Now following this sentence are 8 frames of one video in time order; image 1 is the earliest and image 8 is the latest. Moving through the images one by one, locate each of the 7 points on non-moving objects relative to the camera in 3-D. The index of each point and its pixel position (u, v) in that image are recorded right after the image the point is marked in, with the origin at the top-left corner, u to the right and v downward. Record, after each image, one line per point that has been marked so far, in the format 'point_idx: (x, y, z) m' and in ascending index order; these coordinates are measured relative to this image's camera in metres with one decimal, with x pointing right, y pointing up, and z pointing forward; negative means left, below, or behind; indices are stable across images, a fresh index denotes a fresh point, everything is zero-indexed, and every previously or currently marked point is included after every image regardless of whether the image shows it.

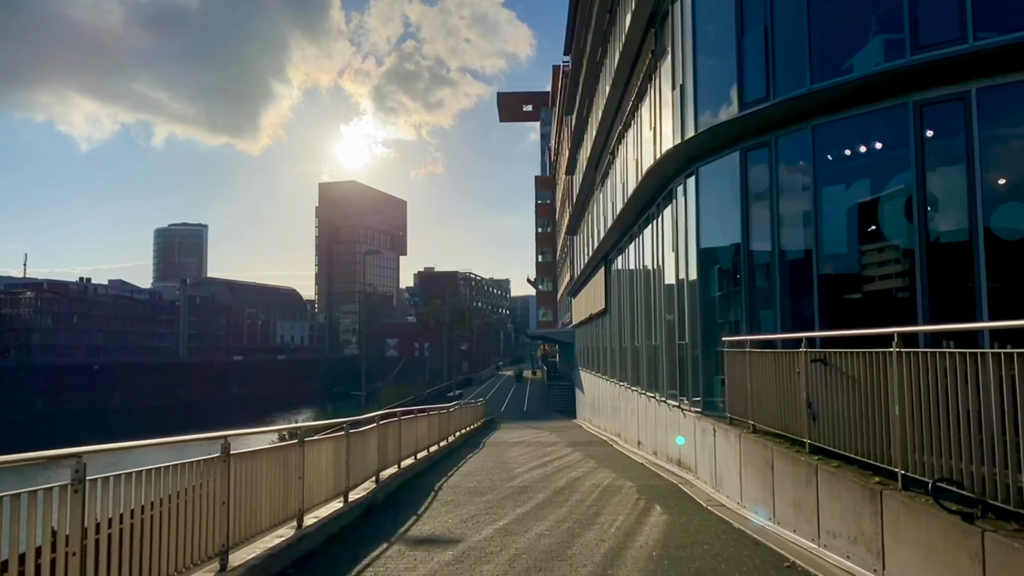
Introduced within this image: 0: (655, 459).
0: (+3.0, -3.6, +16.4) m
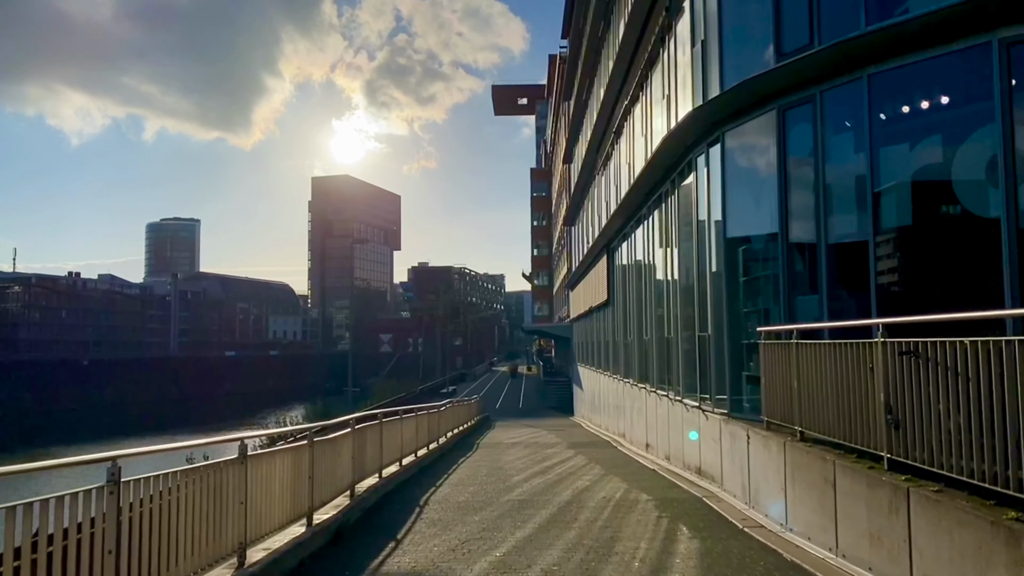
0: (+2.9, -3.3, +14.7) m
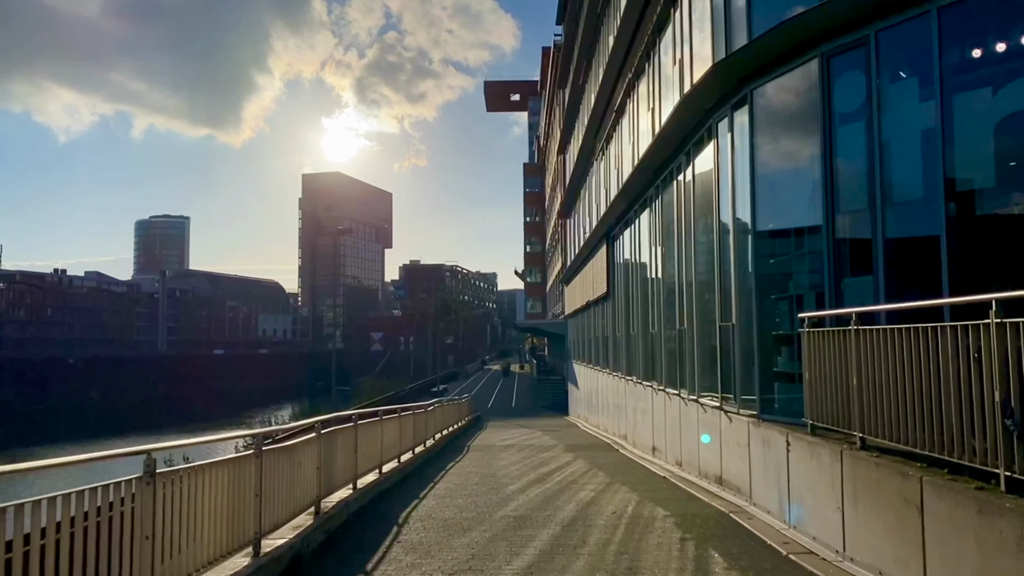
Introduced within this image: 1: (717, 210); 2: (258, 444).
0: (+2.8, -3.1, +13.2) m
1: (+3.1, +1.2, +11.9) m
2: (-2.3, -1.4, +7.1) m
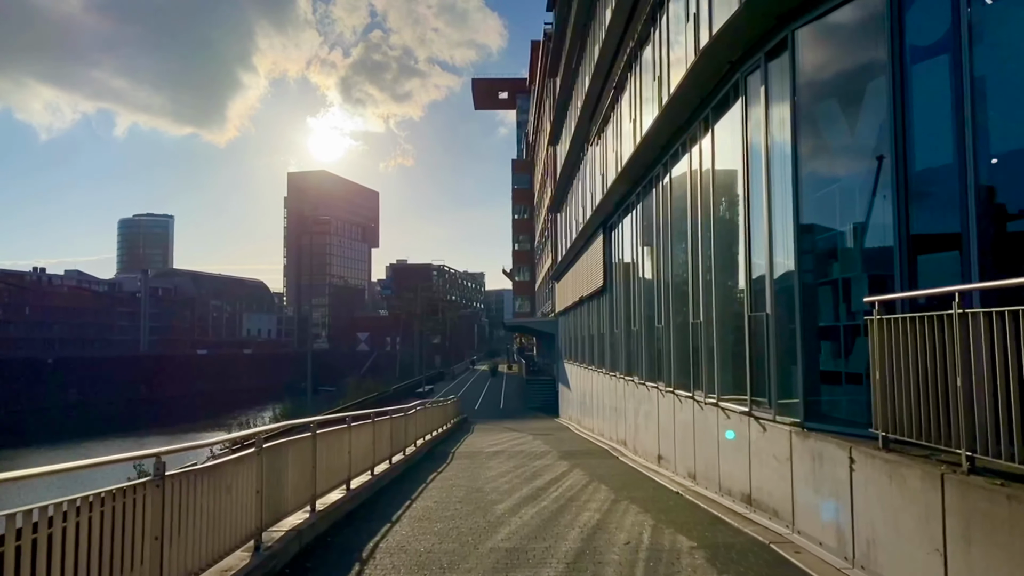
0: (+2.7, -2.9, +11.5) m
1: (+3.0, +1.4, +10.2) m
2: (-2.3, -1.2, +5.3) m
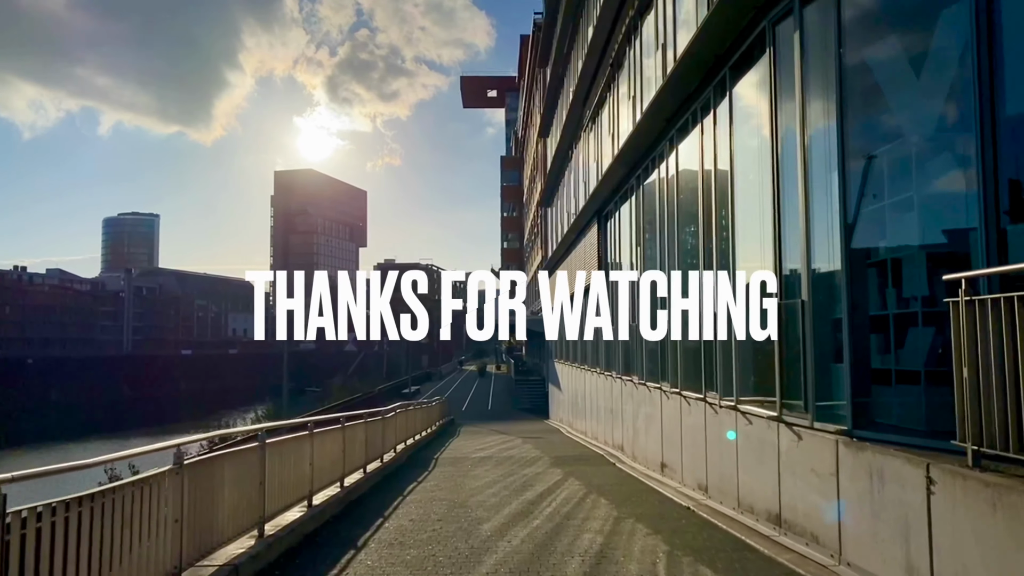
0: (+2.5, -2.7, +10.1) m
1: (+2.9, +1.5, +8.9) m
2: (-2.4, -1.0, +3.8) m
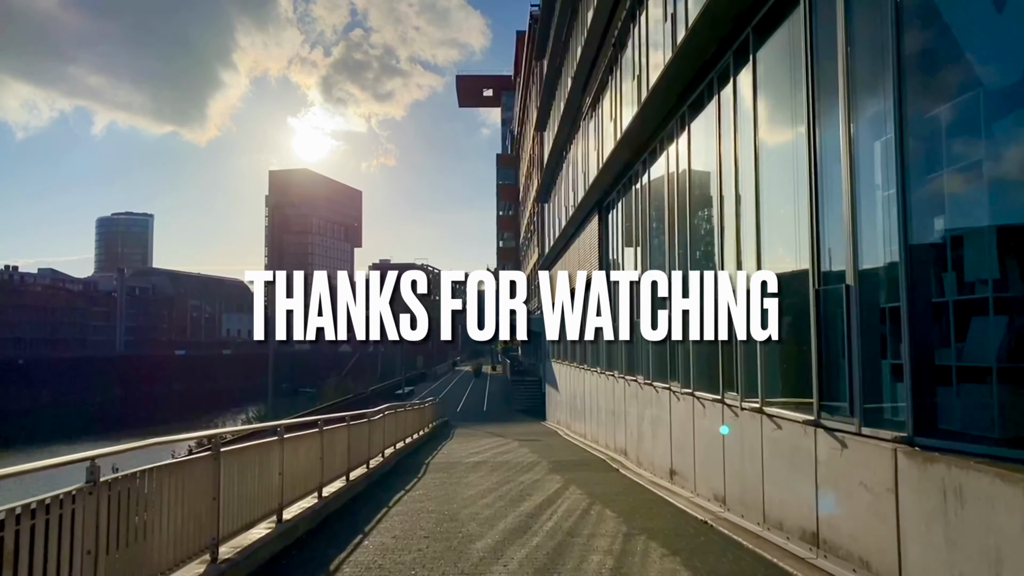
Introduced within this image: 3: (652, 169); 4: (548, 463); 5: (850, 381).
0: (+2.5, -2.6, +9.1) m
1: (+2.8, +1.7, +7.8) m
2: (-2.4, -0.9, +2.8) m
3: (+2.7, +2.3, +15.7) m
4: (+0.7, -3.5, +15.7) m
5: (+2.8, -0.8, +6.6) m
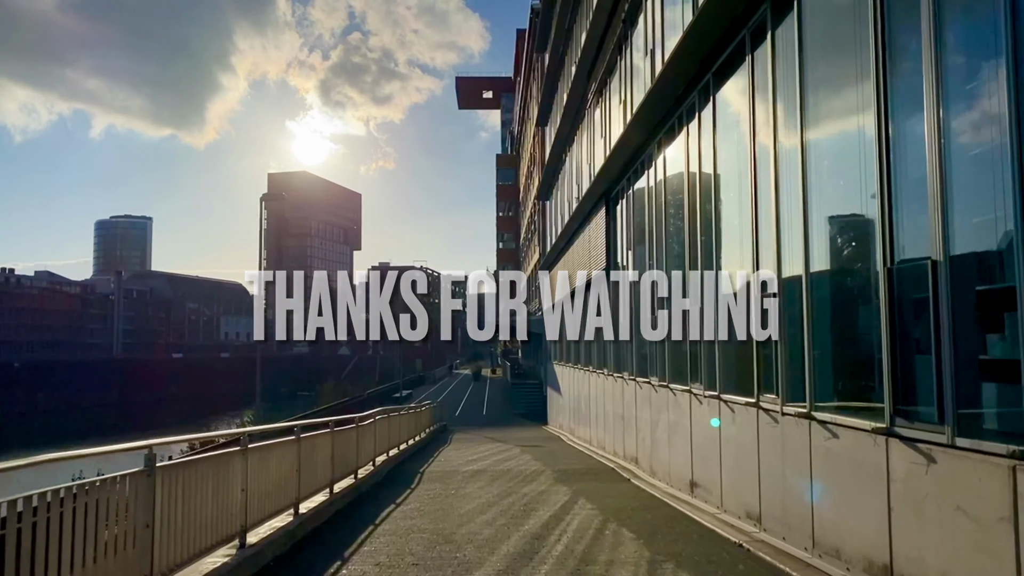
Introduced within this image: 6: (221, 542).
0: (+2.5, -2.5, +7.8) m
1: (+2.9, +1.8, +6.6) m
2: (-2.4, -0.7, +1.6) m
3: (+2.8, +2.4, +14.5) m
4: (+0.8, -3.4, +14.5) m
5: (+2.9, -0.6, +5.4) m
6: (-2.4, -2.1, +6.5) m
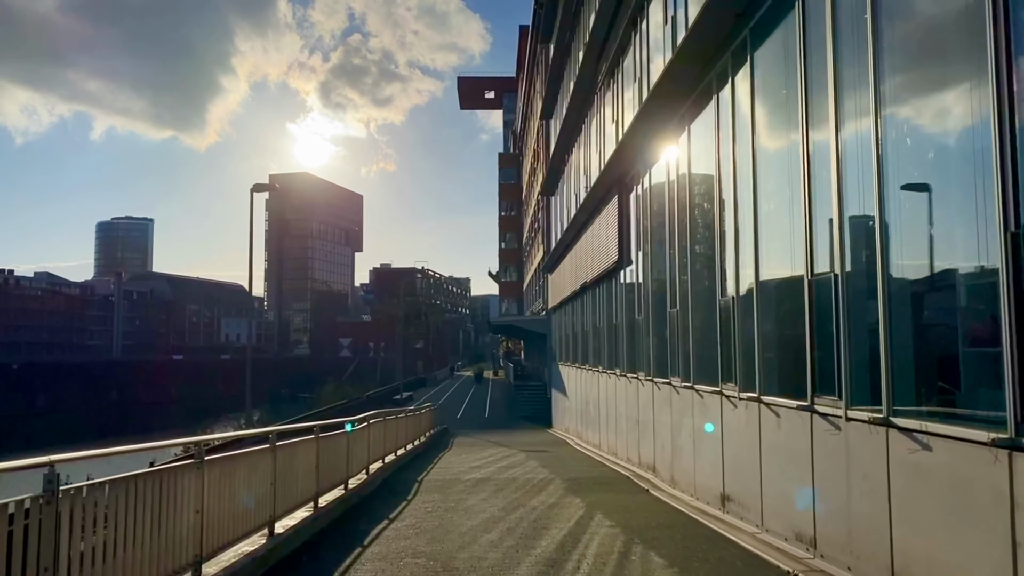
0: (+2.6, -2.3, +6.6) m
1: (+3.0, +2.0, +5.4) m
2: (-2.3, -0.5, +0.3) m
3: (+2.9, +2.6, +13.3) m
4: (+0.9, -3.3, +13.2) m
5: (+2.9, -0.4, +4.2) m
6: (-2.3, -1.9, +5.3) m
